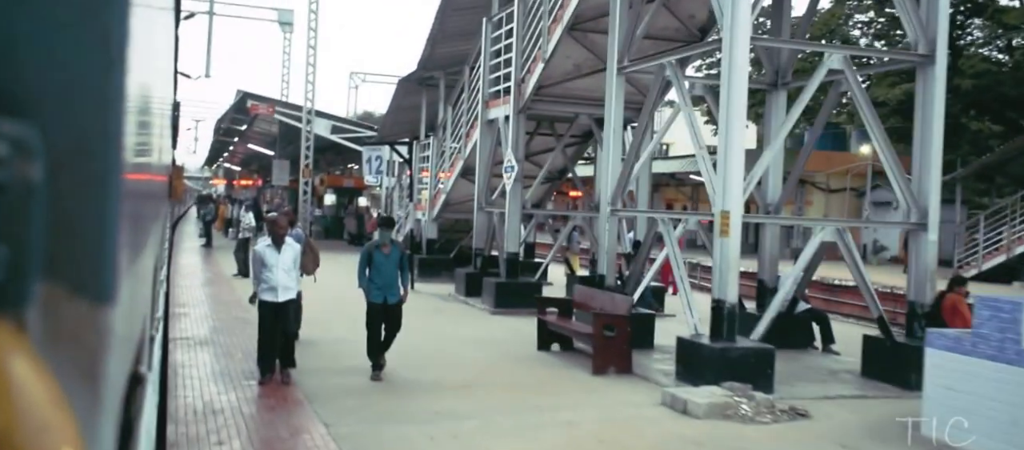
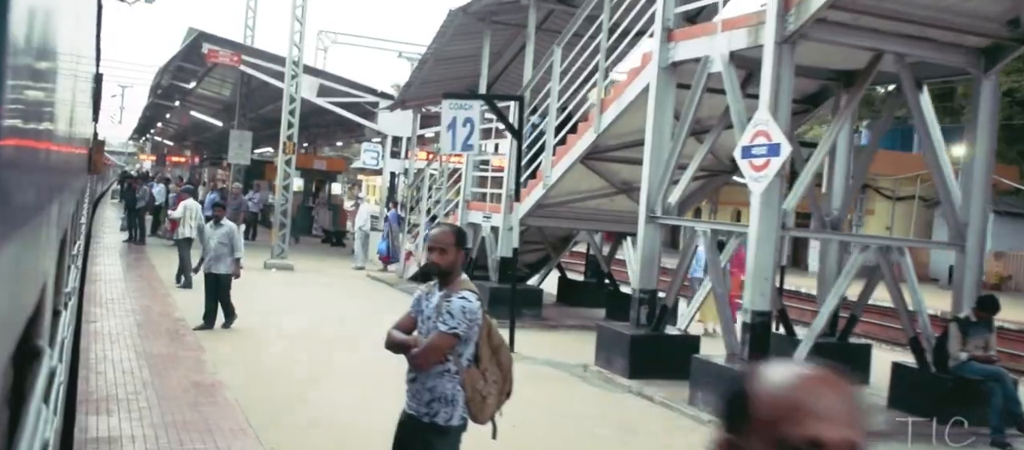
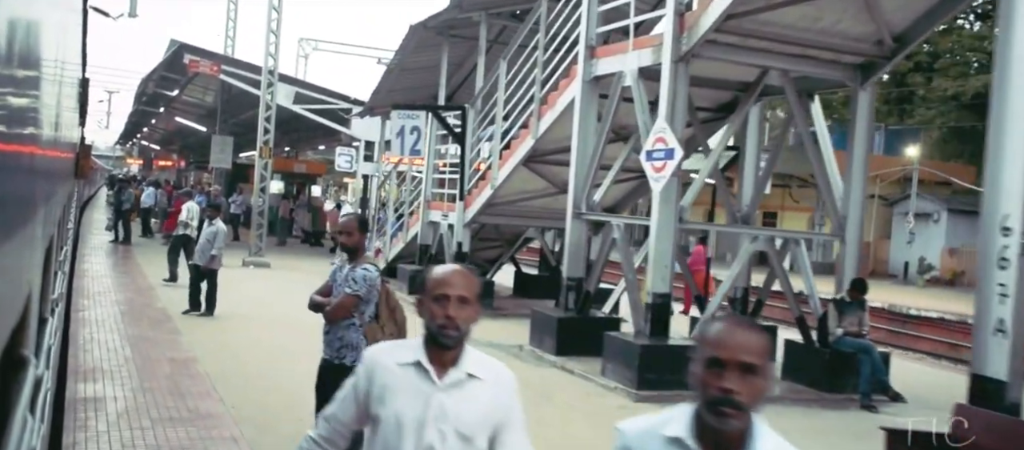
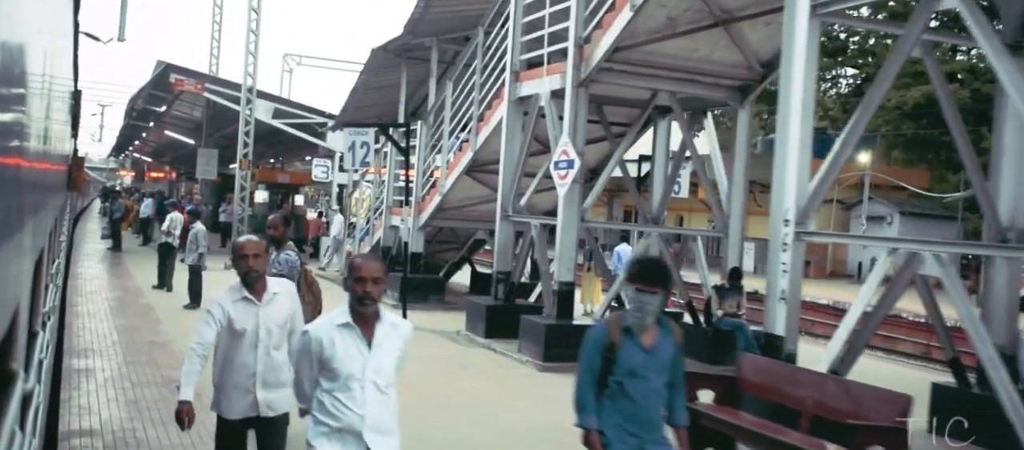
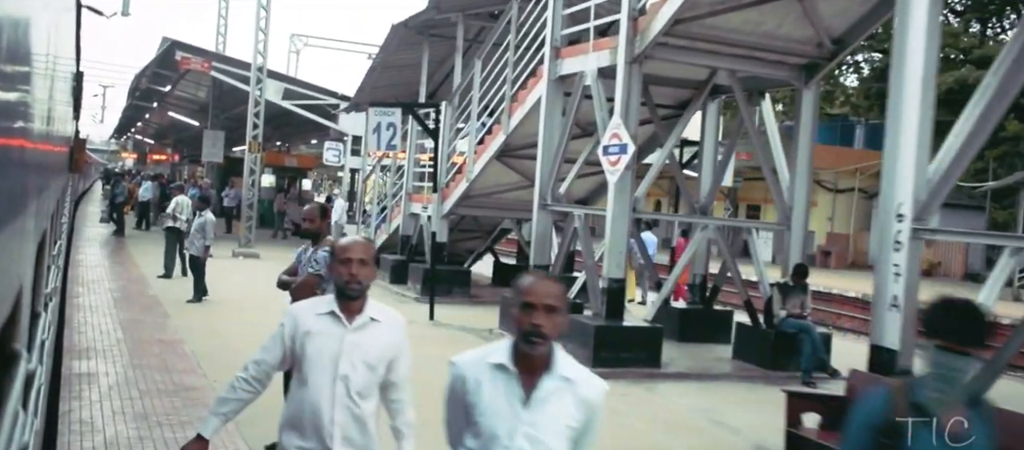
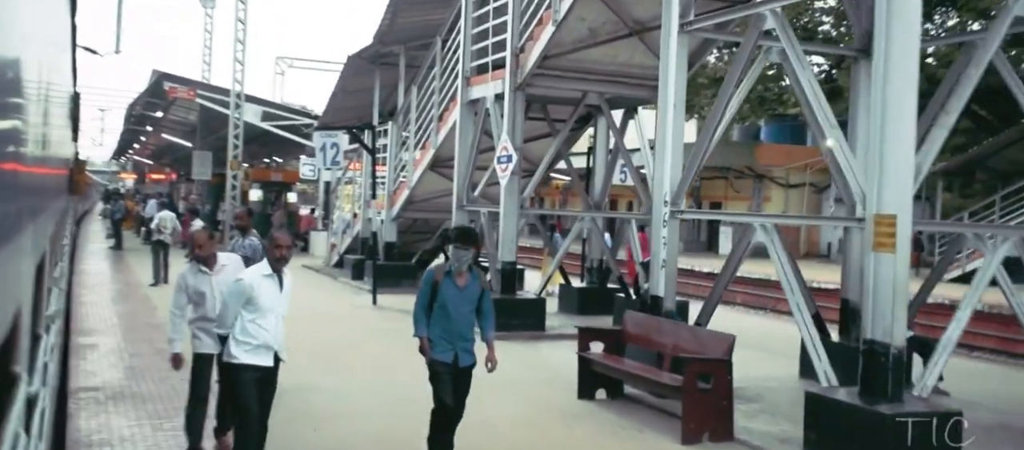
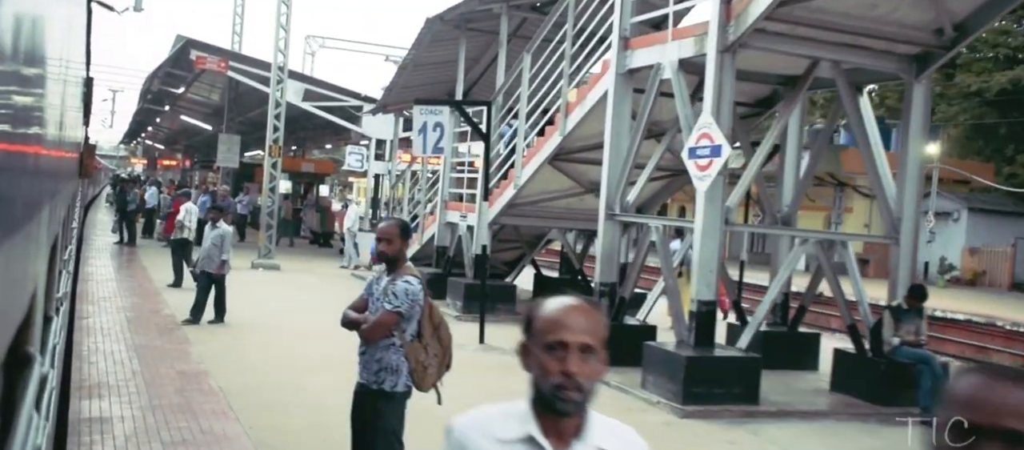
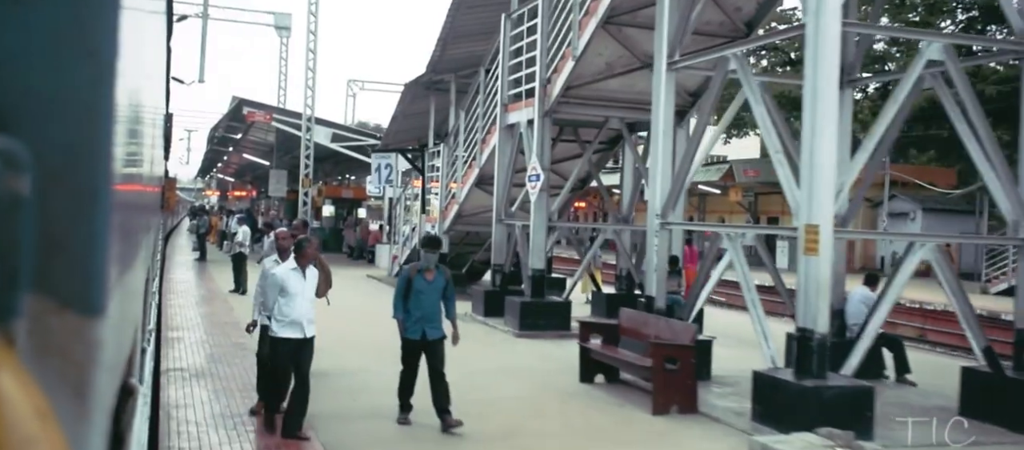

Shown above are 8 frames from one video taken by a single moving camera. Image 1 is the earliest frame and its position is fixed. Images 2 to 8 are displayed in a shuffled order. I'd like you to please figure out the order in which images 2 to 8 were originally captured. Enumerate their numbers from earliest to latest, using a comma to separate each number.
8, 6, 4, 5, 3, 7, 2
